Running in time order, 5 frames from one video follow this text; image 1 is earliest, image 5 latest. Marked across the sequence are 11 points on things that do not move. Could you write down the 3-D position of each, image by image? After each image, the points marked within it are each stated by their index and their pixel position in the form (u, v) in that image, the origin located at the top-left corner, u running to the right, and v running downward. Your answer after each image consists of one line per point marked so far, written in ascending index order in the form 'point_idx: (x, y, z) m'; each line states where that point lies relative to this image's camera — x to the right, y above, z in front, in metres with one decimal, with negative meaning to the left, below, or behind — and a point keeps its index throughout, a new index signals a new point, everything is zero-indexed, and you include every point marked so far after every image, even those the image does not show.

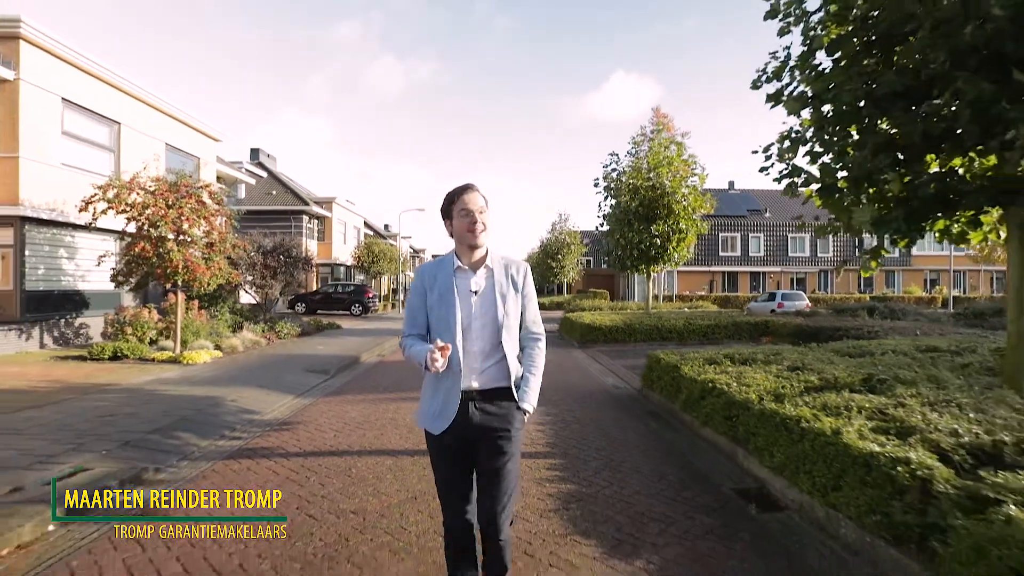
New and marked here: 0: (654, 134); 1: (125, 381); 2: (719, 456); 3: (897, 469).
0: (+4.5, +4.8, +17.1) m
1: (-6.0, -1.4, +8.4) m
2: (+2.0, -1.6, +5.4) m
3: (+2.2, -1.1, +3.1) m
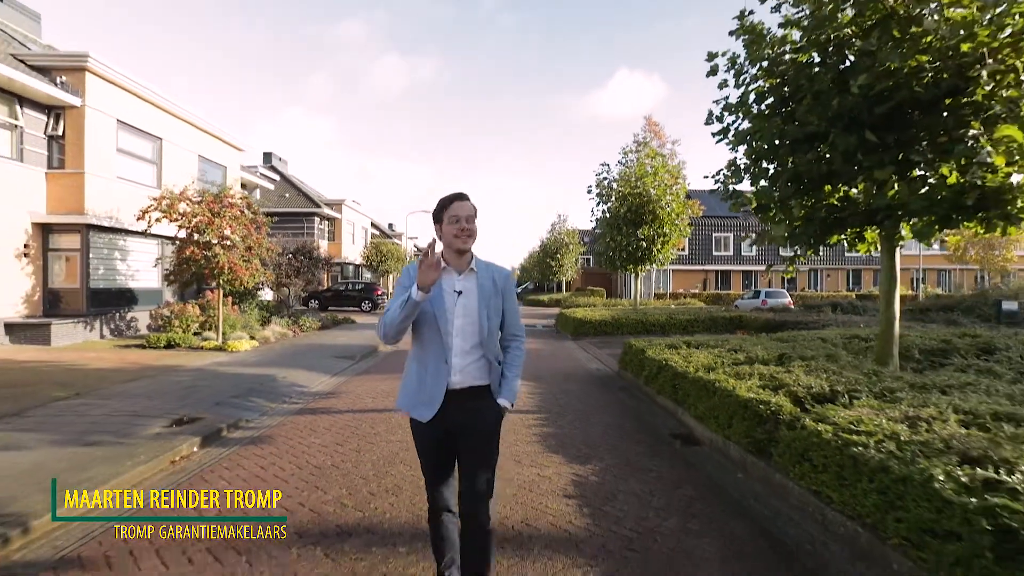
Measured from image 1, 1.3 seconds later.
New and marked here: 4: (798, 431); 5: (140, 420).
0: (+4.5, +4.9, +18.8) m
1: (-6.0, -1.4, +10.2) m
2: (+2.0, -1.6, +7.1) m
3: (+2.2, -1.0, +4.8) m
4: (+2.2, -1.1, +4.2) m
5: (-4.1, -1.5, +6.0) m
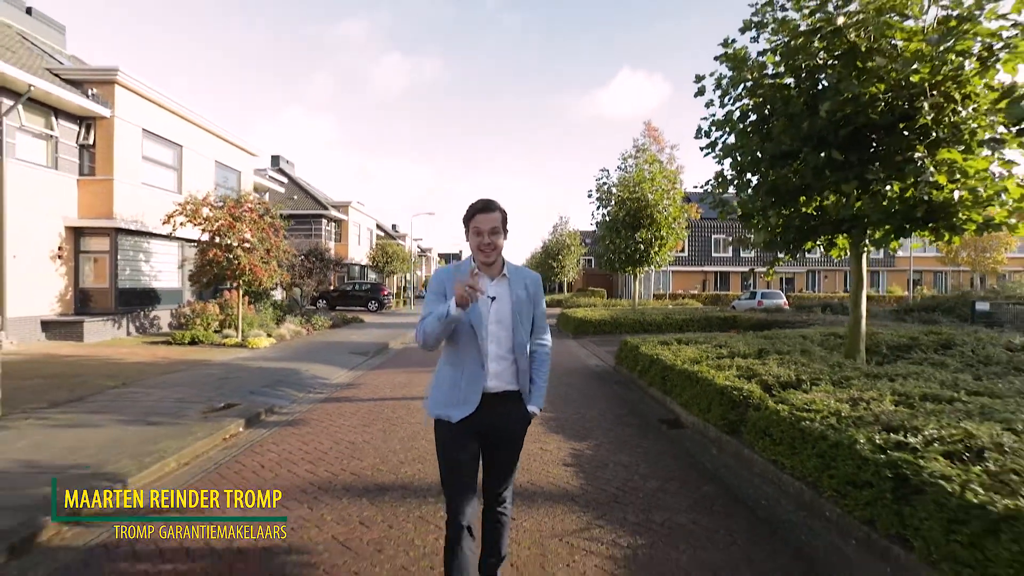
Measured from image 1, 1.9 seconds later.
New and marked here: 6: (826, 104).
0: (+4.6, +4.8, +19.5) m
1: (-5.9, -1.4, +10.9) m
2: (+2.0, -1.6, +7.8) m
3: (+2.3, -1.1, +5.6) m
4: (+2.3, -1.1, +4.9) m
5: (-4.1, -1.5, +6.8) m
6: (+3.5, +2.1, +6.2) m
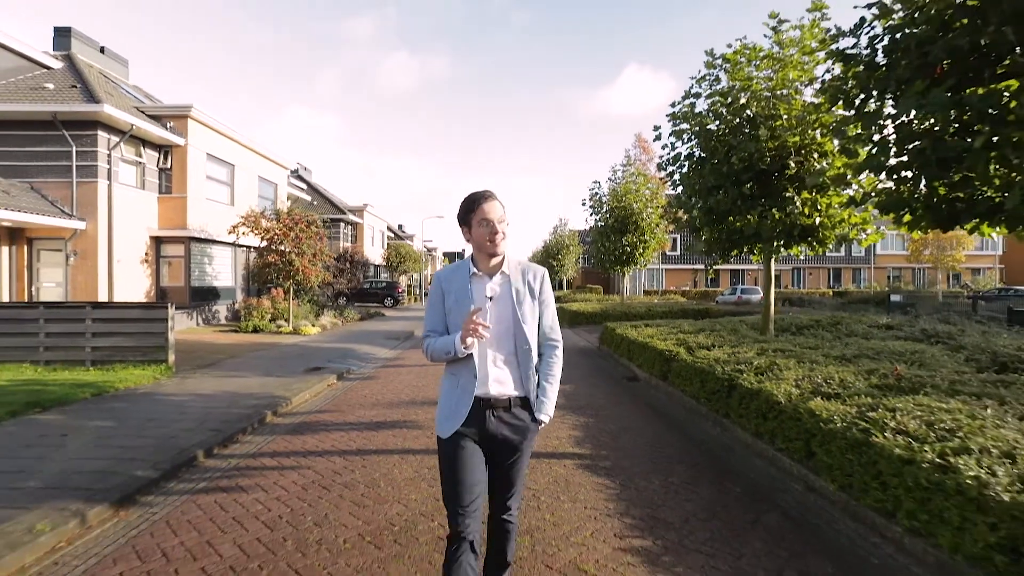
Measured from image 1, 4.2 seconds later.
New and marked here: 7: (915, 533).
0: (+4.7, +5.0, +22.3) m
1: (-5.8, -1.3, +13.8) m
2: (+2.2, -1.6, +10.7) m
3: (+2.4, -1.0, +8.4) m
4: (+2.4, -1.0, +7.8) m
5: (-3.9, -1.4, +9.7) m
6: (+3.6, +2.2, +9.0) m
7: (+2.3, -1.4, +3.2) m
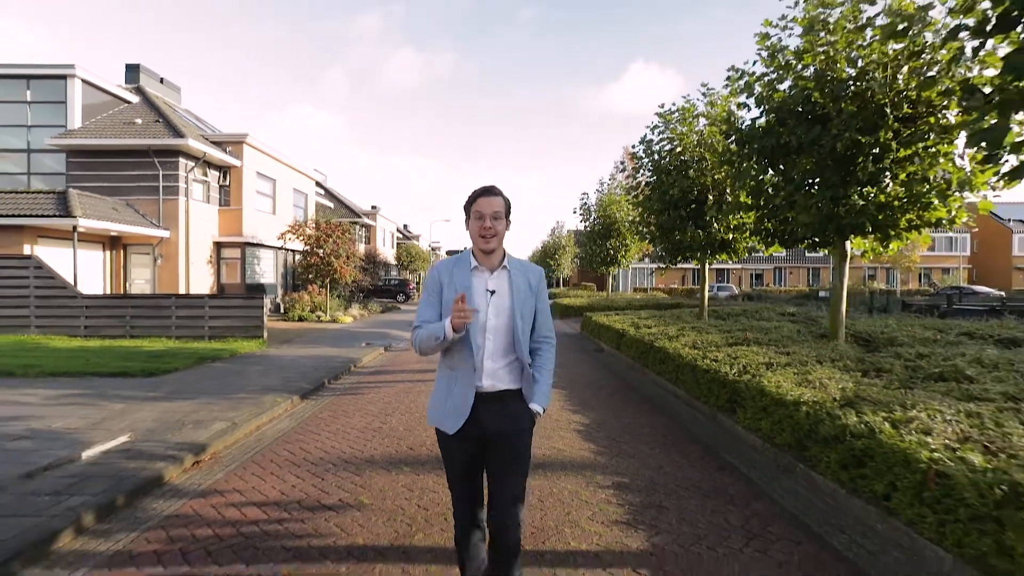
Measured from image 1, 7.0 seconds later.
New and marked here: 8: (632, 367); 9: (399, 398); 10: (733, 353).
0: (+4.7, +5.1, +25.7) m
1: (-5.8, -1.2, +17.2) m
2: (+2.1, -1.5, +14.0) m
3: (+2.3, -0.9, +11.8) m
4: (+2.4, -1.0, +11.1) m
5: (-4.0, -1.3, +13.0) m
6: (+3.6, +2.2, +12.3) m
7: (+2.3, -1.4, +6.6) m
8: (+2.3, -1.5, +10.1) m
9: (-1.4, -1.4, +7.0) m
10: (+2.9, -0.8, +7.1) m
